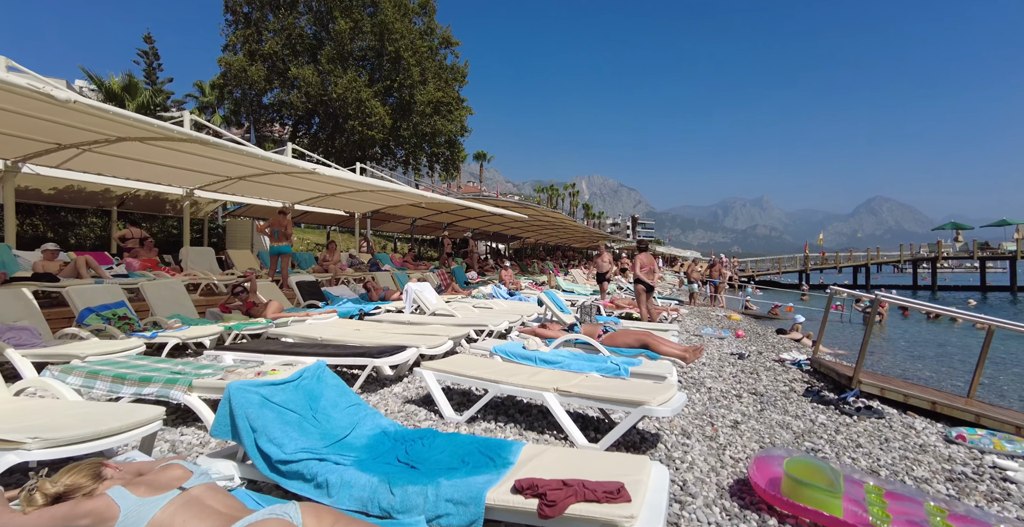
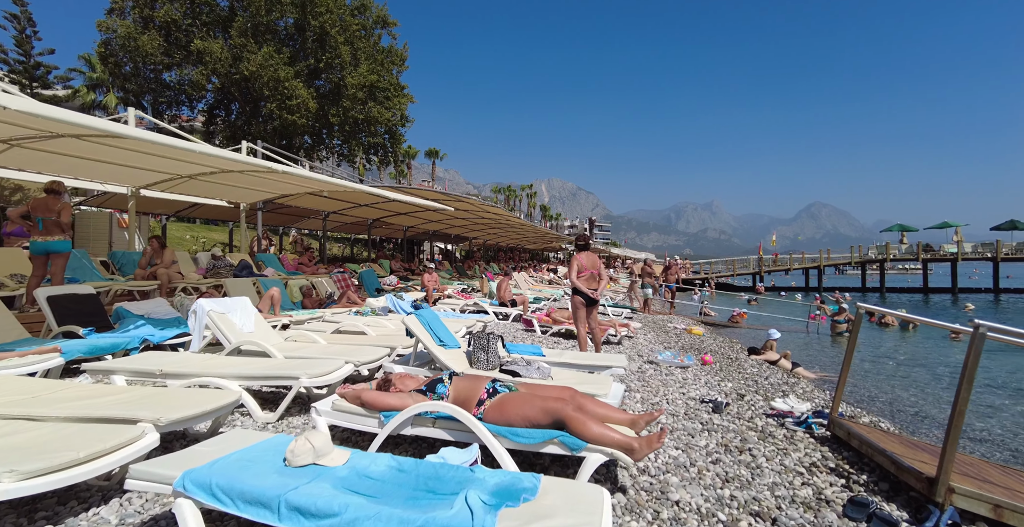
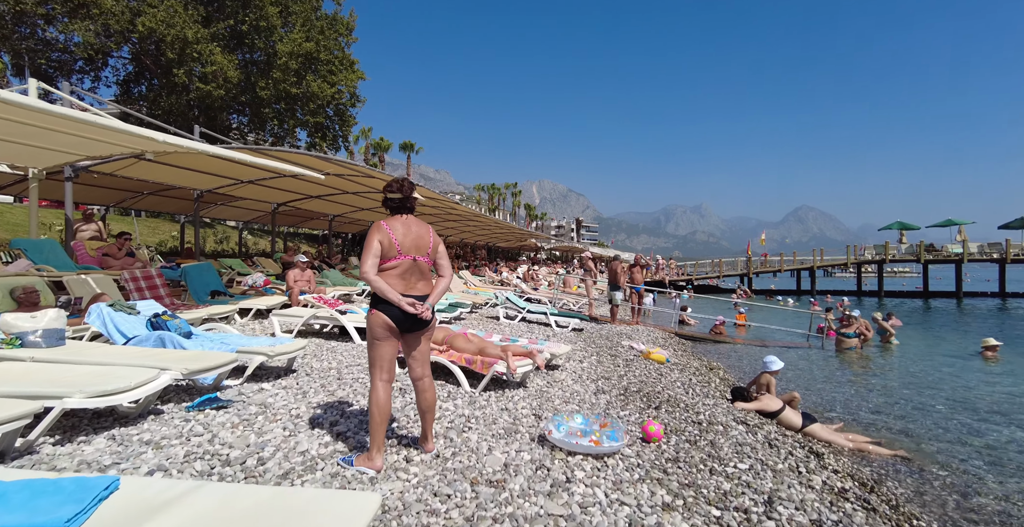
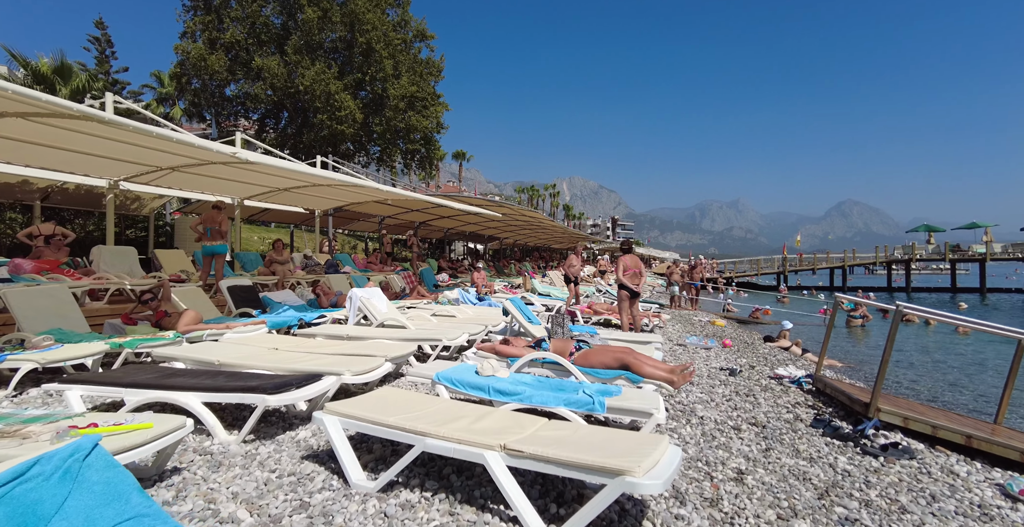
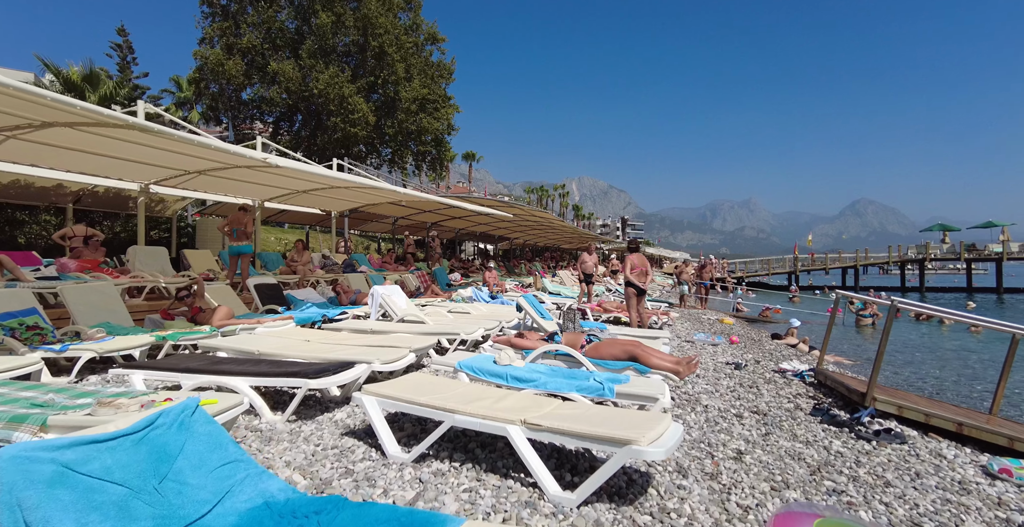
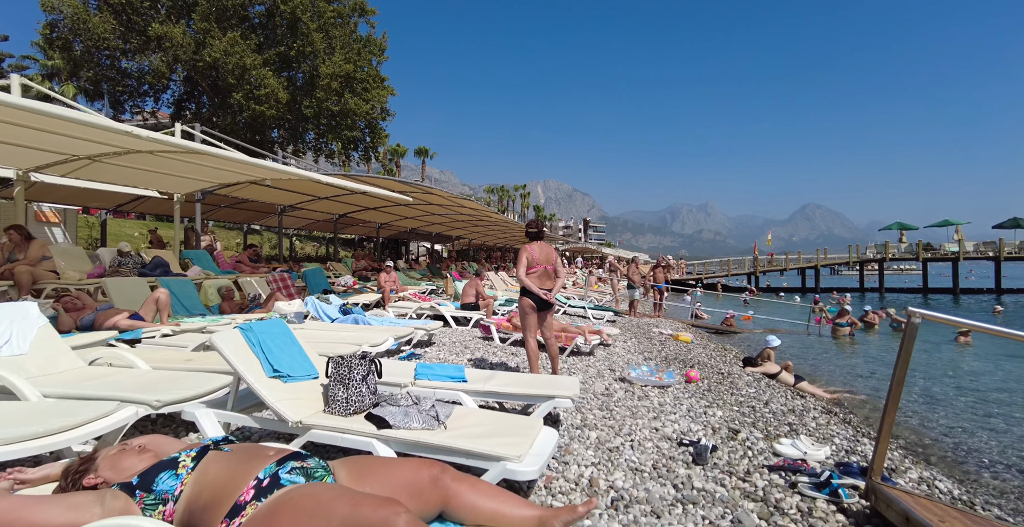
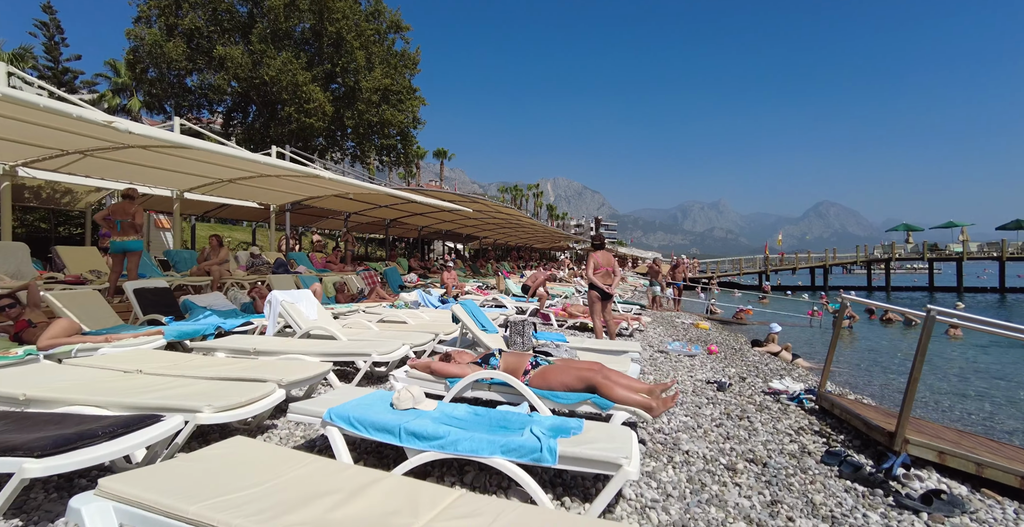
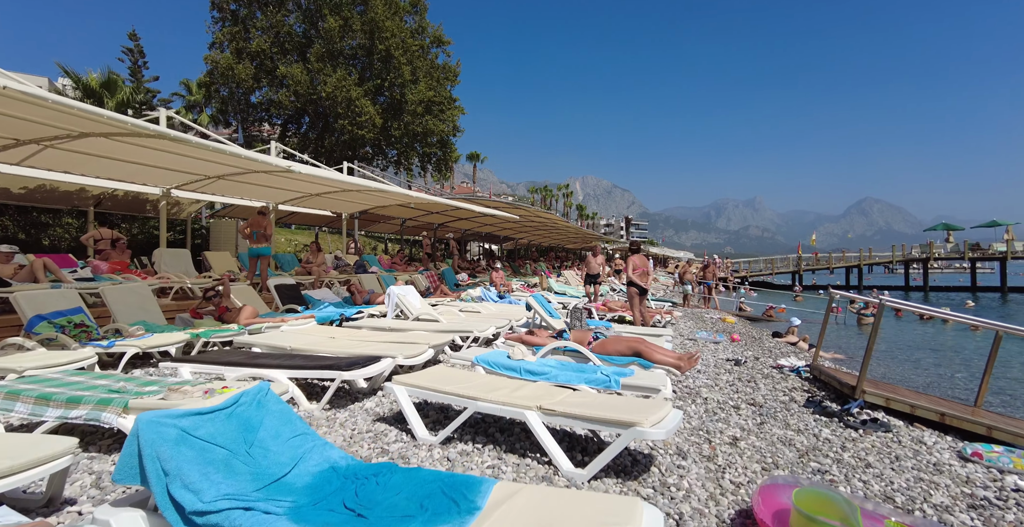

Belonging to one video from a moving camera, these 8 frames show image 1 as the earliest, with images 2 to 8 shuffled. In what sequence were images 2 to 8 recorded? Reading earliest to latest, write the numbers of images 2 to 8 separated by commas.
8, 5, 4, 7, 2, 6, 3
